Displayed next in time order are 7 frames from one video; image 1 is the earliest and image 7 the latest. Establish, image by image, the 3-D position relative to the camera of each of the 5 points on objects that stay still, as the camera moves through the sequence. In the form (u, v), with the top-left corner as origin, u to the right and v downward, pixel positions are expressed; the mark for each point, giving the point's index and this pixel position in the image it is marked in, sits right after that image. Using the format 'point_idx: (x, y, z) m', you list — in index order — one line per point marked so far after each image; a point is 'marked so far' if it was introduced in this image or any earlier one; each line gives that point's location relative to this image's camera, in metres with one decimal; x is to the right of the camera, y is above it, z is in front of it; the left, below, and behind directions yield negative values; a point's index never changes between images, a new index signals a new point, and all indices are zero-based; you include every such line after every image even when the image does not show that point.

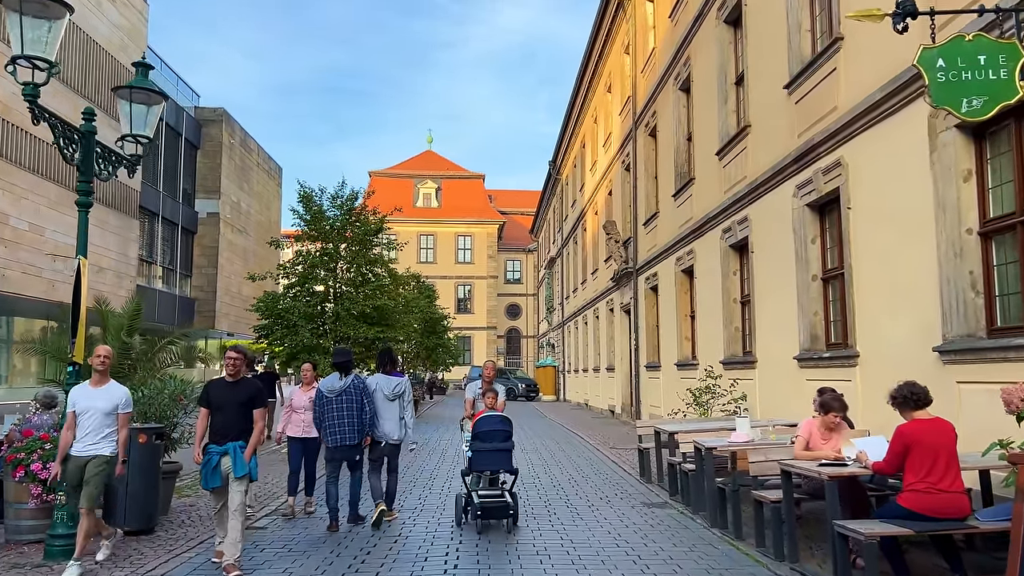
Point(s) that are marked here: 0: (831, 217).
0: (+4.1, +0.9, +10.0) m
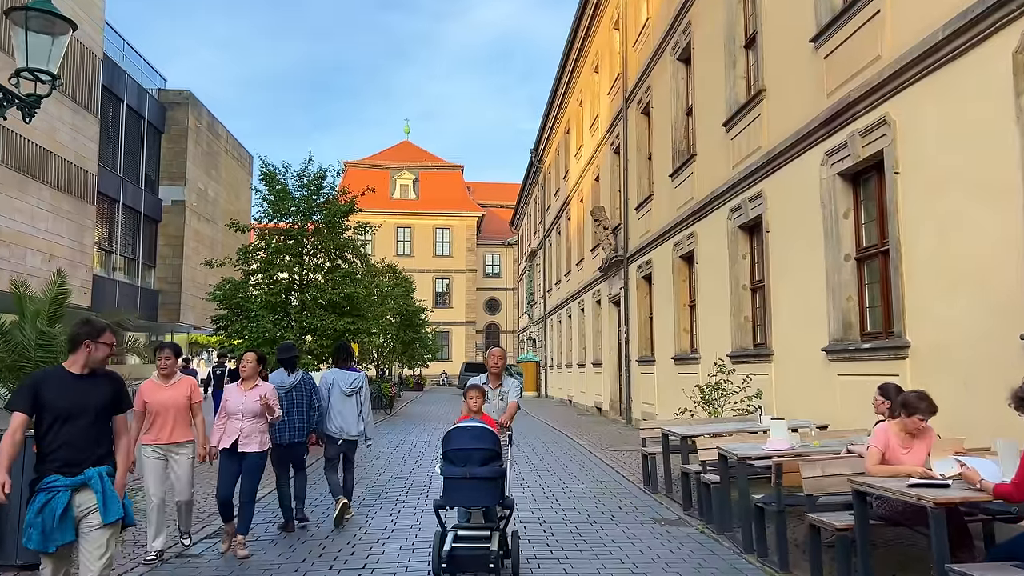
0: (+3.9, +1.1, +8.7) m
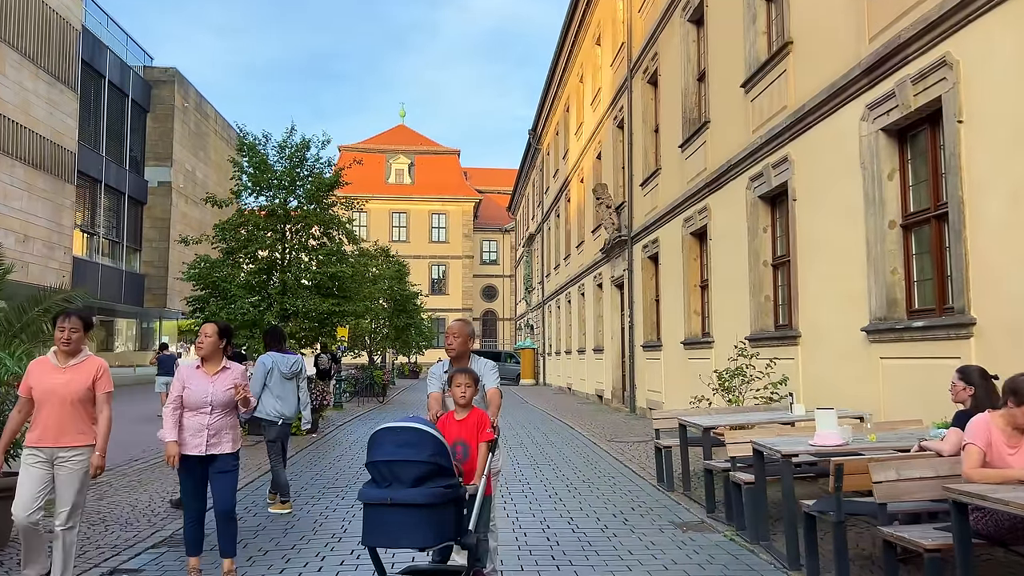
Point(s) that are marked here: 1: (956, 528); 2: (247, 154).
0: (+3.9, +1.4, +7.6) m
1: (+2.1, -1.1, +3.8) m
2: (-5.1, +2.6, +15.1) m
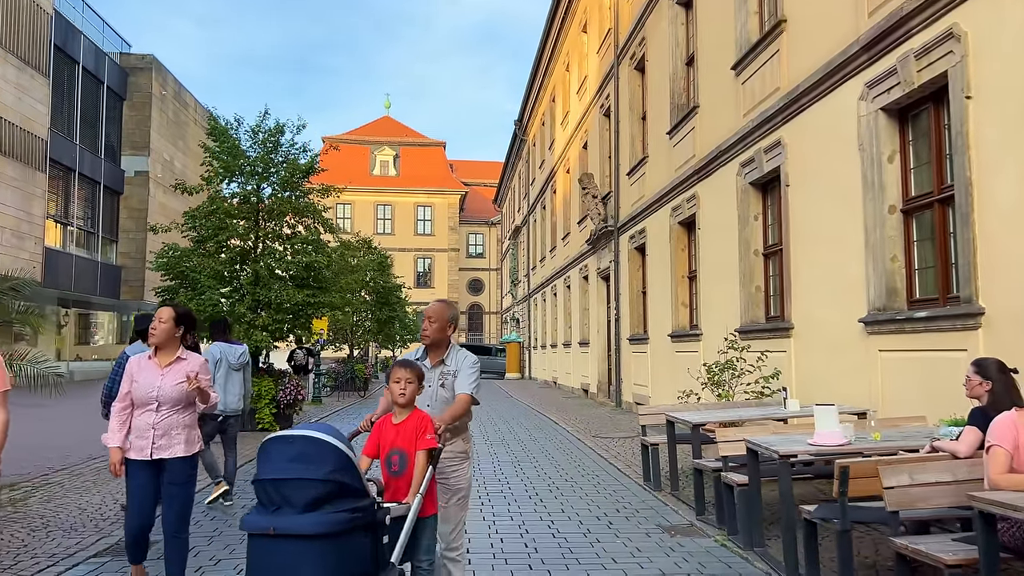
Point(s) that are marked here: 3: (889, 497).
0: (+3.7, +1.5, +7.1) m
1: (+2.0, -1.1, +3.3) m
2: (-5.4, +2.7, +14.5) m
3: (+1.8, -1.0, +3.8) m
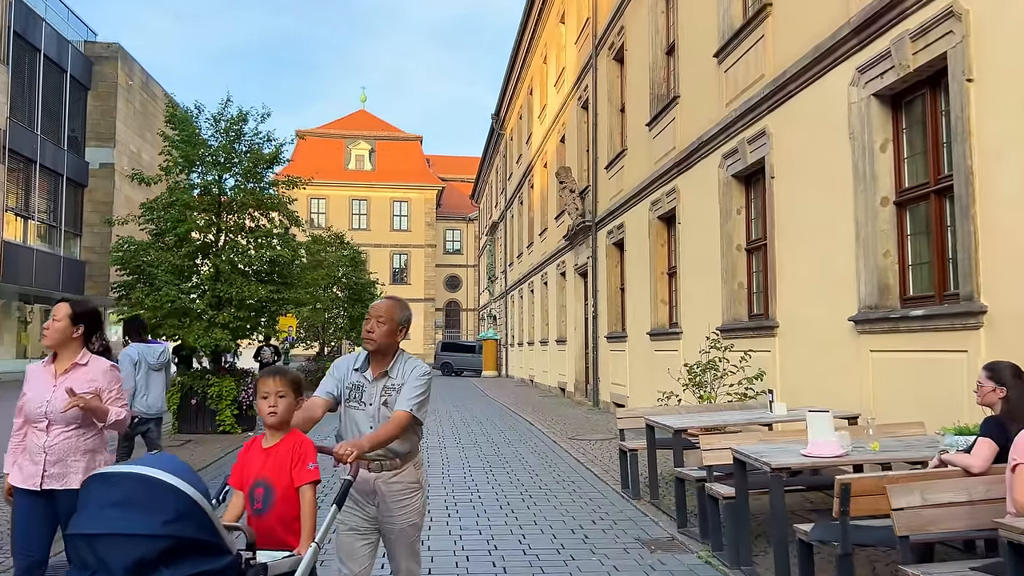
0: (+3.5, +1.5, +6.7) m
1: (+1.8, -1.0, +2.9) m
2: (-5.9, +2.8, +13.8) m
3: (+1.7, -1.0, +3.4) m
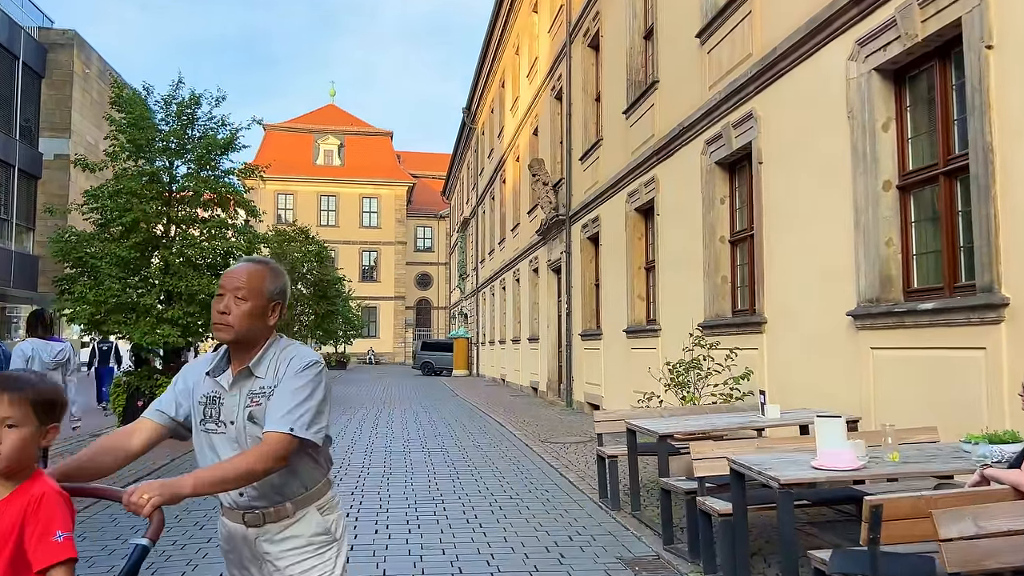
0: (+3.2, +1.6, +6.2) m
1: (+1.7, -1.0, +2.3) m
2: (-6.3, +2.9, +12.9) m
3: (+1.5, -0.9, +2.8) m
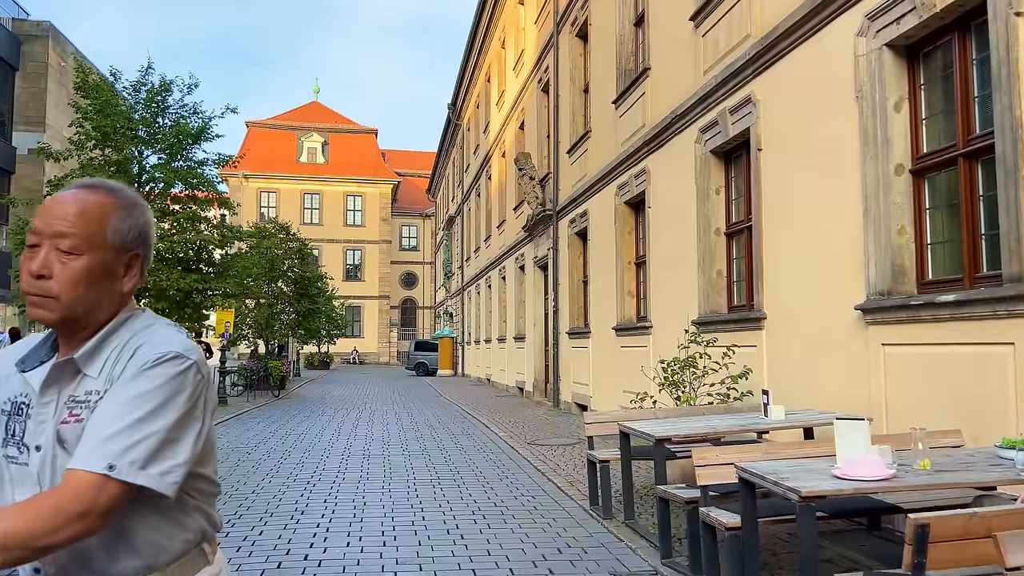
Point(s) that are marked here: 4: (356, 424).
0: (+3.1, +1.7, +5.7) m
1: (+1.7, -0.9, +1.8) m
2: (-6.6, +3.0, +12.3) m
3: (+1.5, -0.9, +2.3) m
4: (-2.7, -2.4, +13.8) m
